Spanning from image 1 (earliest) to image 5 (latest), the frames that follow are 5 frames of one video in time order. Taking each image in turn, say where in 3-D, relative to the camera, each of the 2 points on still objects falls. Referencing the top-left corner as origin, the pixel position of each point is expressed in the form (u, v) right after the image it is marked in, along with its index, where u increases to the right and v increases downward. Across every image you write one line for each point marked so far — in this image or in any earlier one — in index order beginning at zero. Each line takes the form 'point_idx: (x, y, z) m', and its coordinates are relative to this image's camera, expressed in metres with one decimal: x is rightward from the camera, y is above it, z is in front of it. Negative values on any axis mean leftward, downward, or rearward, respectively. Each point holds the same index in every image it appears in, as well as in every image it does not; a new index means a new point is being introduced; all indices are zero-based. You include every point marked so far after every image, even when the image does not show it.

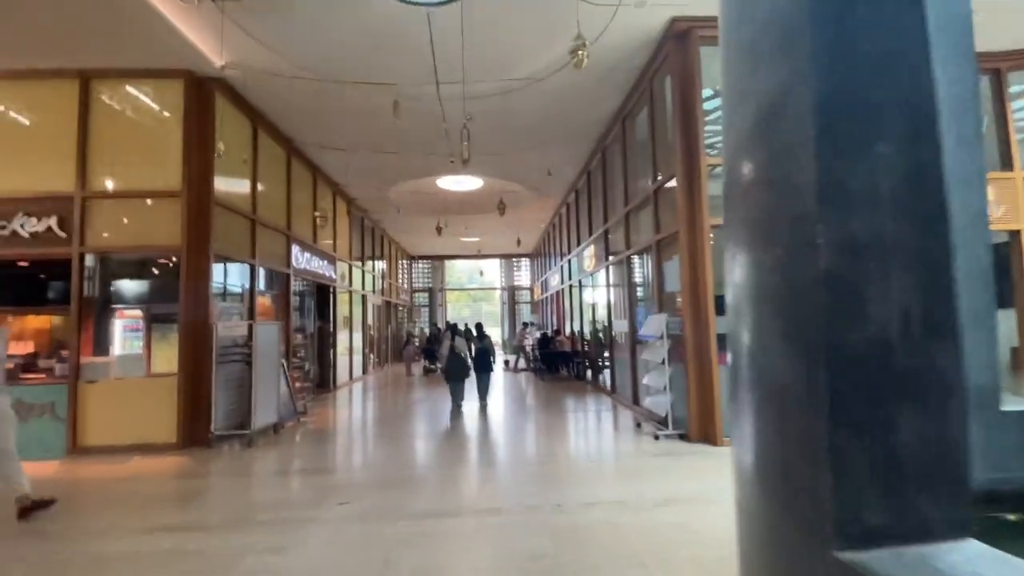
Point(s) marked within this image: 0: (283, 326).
0: (-4.0, -0.7, +8.3) m
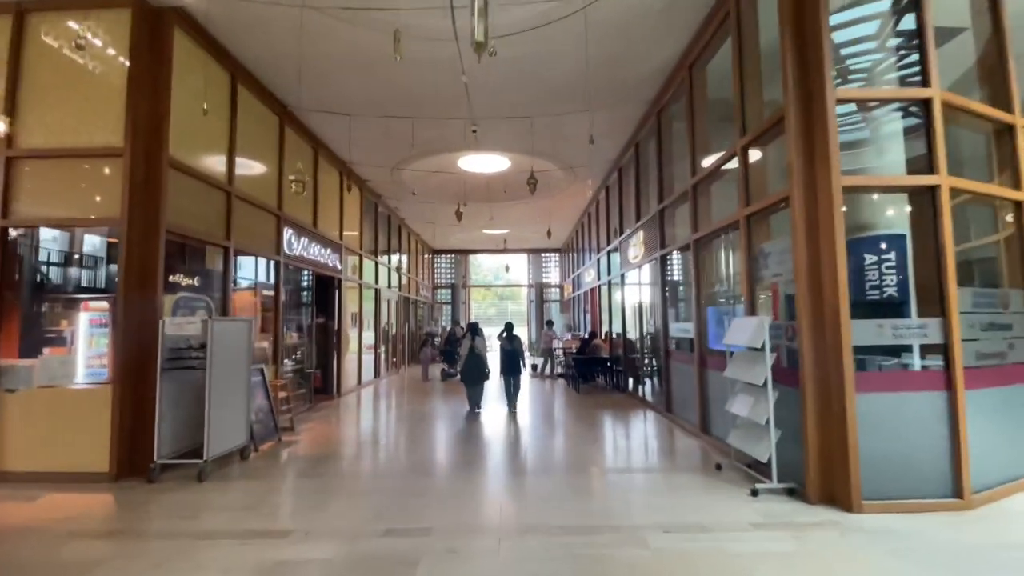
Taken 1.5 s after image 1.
0: (-3.6, -0.5, +7.0) m
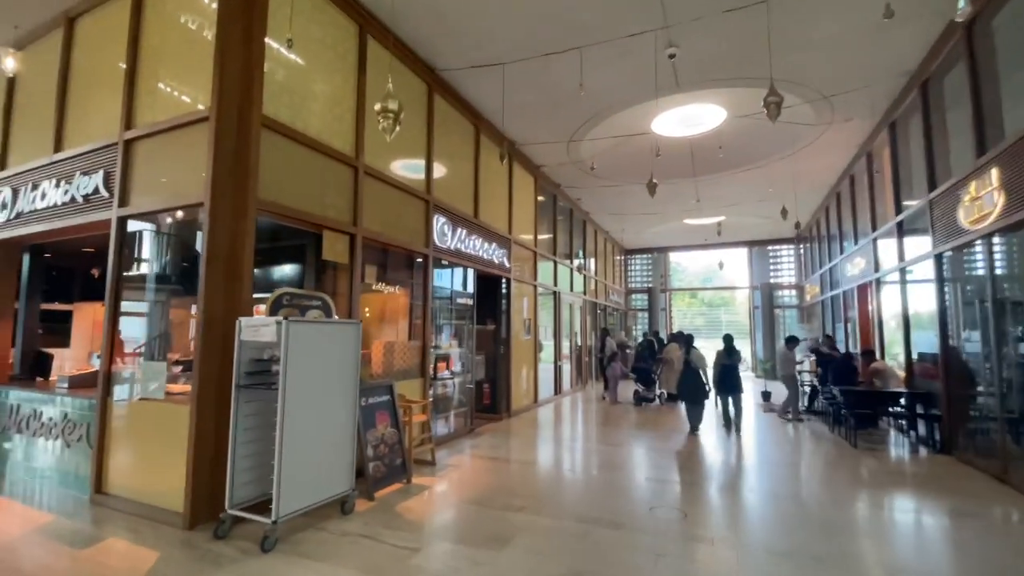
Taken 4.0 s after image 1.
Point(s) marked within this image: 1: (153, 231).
0: (-1.2, -0.5, +5.8) m
1: (-3.1, +0.5, +4.1) m
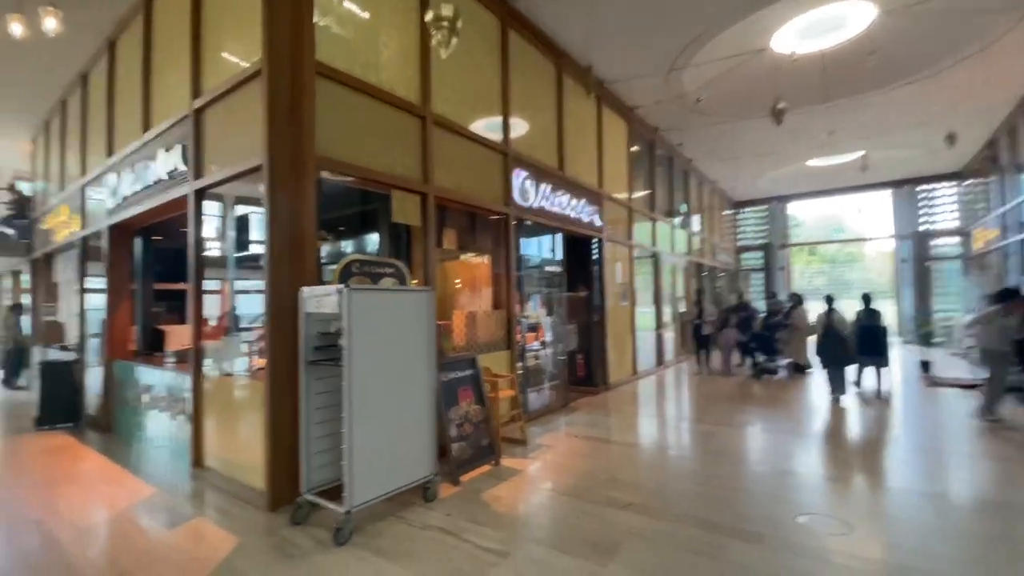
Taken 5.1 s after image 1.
0: (-0.1, -0.1, +5.3) m
1: (-2.4, +0.7, +3.9) m
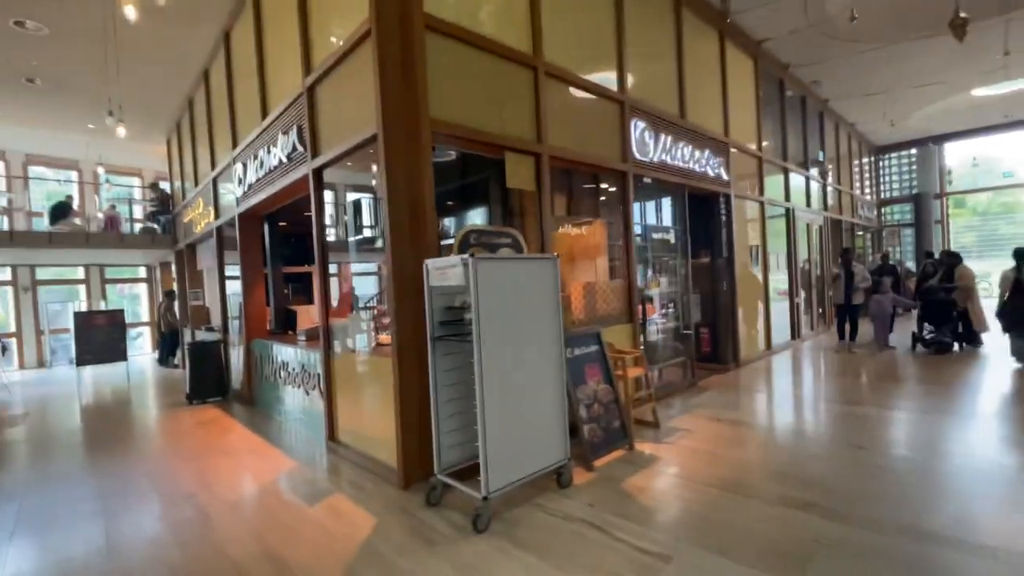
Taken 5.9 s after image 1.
0: (+1.1, +0.2, +4.9) m
1: (-1.4, +0.9, +3.9) m
